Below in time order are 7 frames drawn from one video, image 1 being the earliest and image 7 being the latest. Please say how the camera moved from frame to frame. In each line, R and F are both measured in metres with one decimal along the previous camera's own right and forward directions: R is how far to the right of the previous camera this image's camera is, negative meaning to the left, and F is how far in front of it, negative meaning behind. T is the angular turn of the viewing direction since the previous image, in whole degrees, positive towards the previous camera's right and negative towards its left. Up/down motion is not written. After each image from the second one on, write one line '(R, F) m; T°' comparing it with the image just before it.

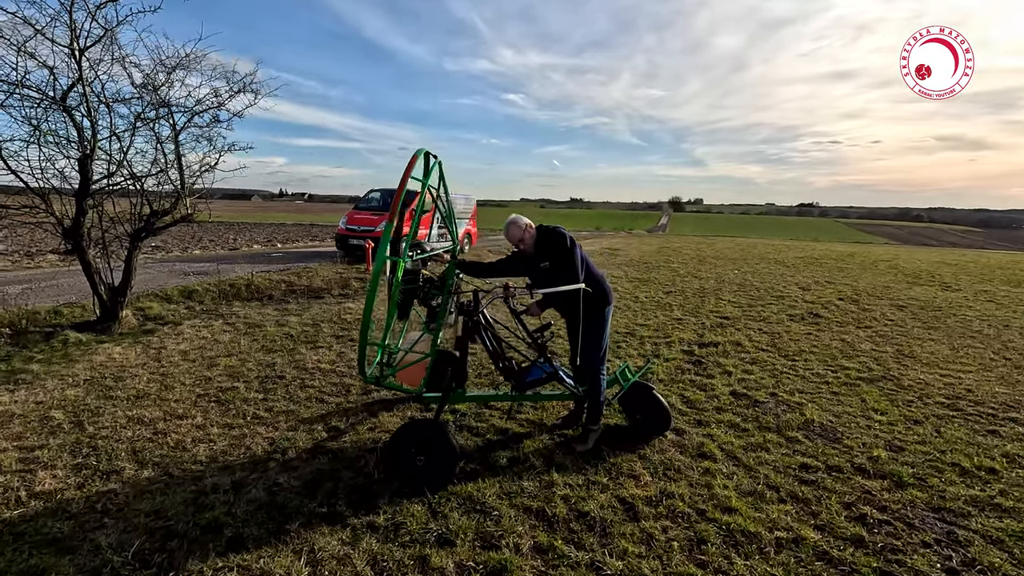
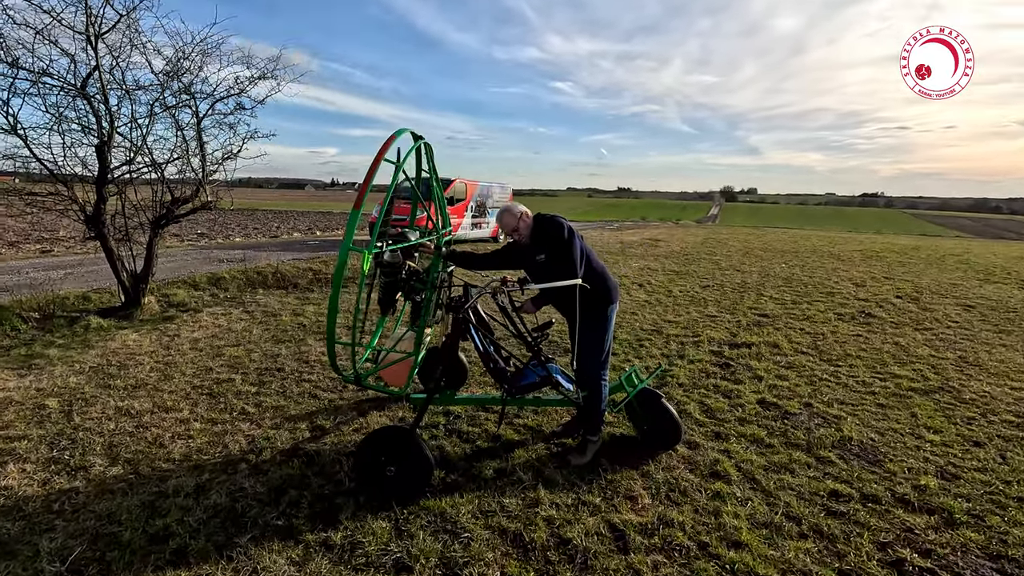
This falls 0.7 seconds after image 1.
(+0.3, +0.4) m; -5°
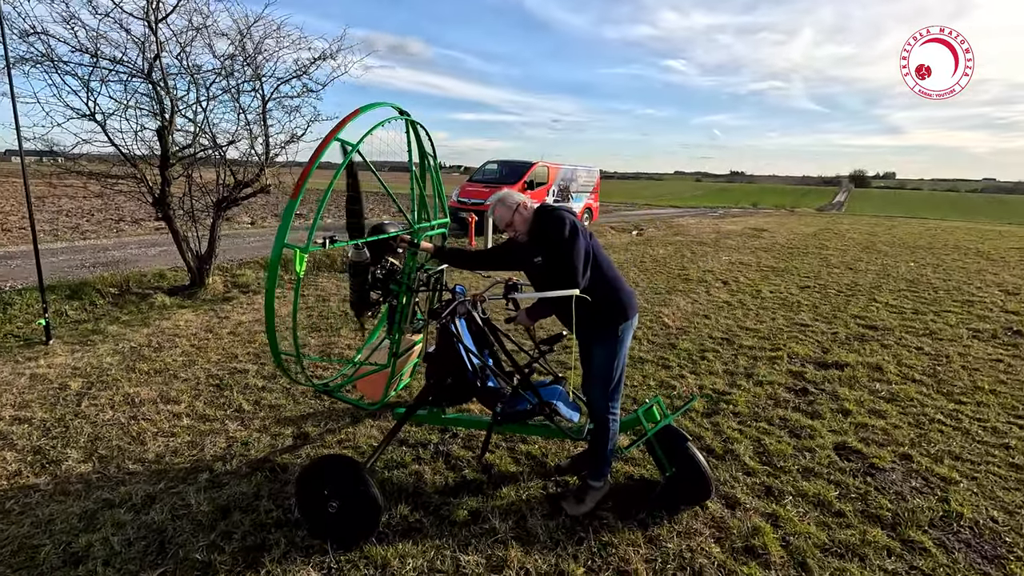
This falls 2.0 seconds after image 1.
(+0.5, +0.6) m; -10°
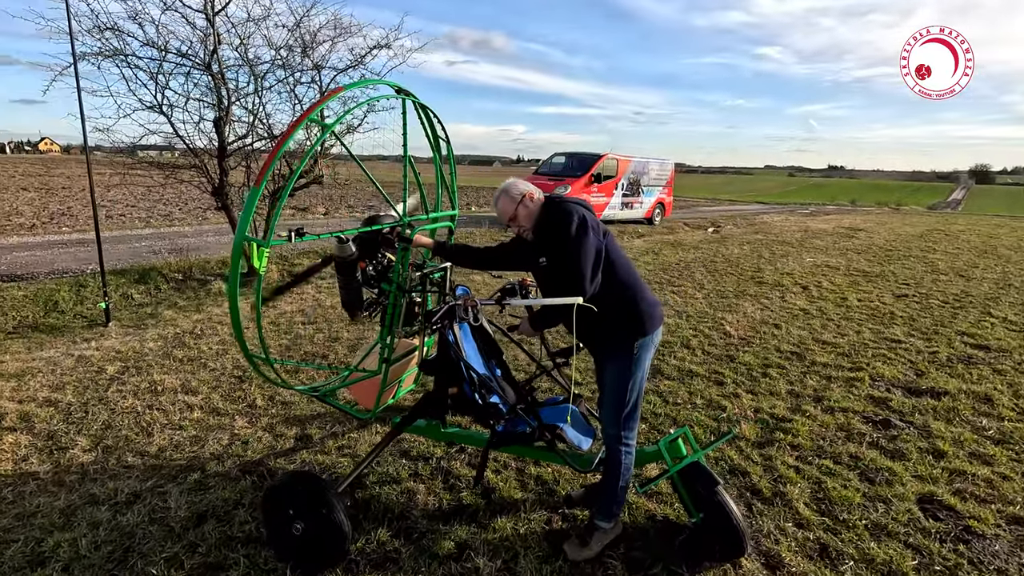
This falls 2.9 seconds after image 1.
(+0.3, +0.4) m; -8°
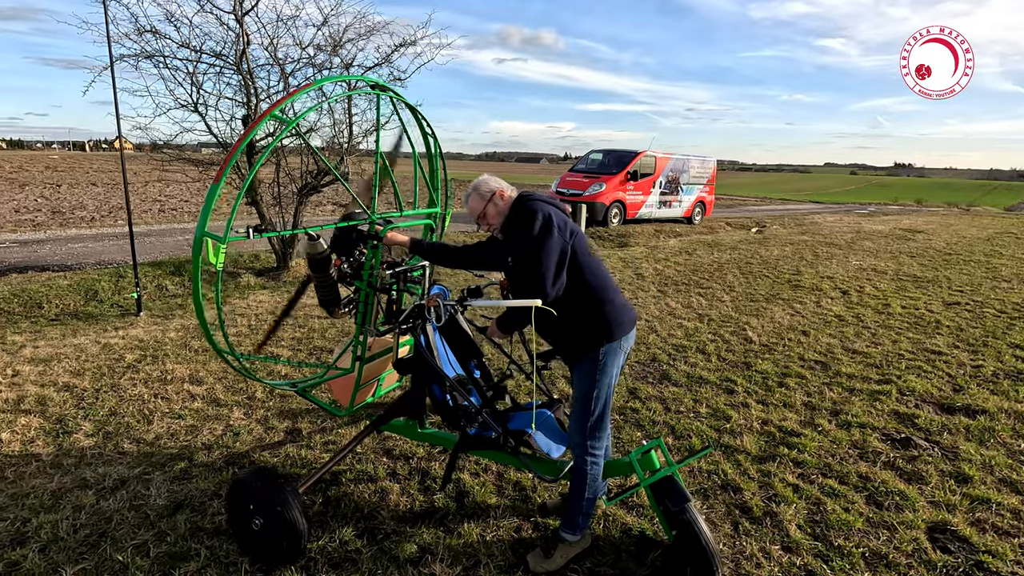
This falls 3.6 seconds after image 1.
(+0.3, +0.1) m; -5°
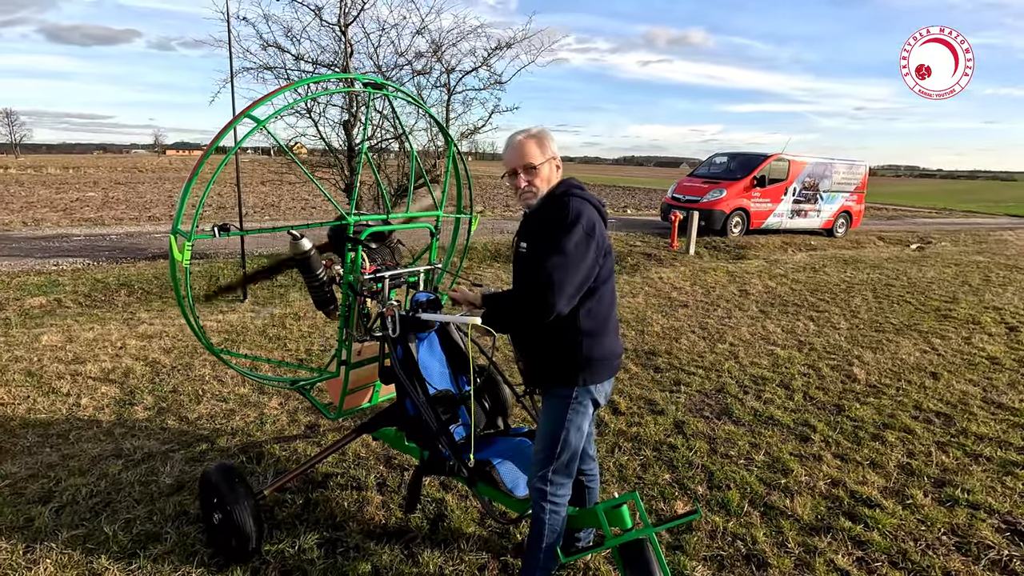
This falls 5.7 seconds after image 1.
(+0.6, +0.3) m; -14°
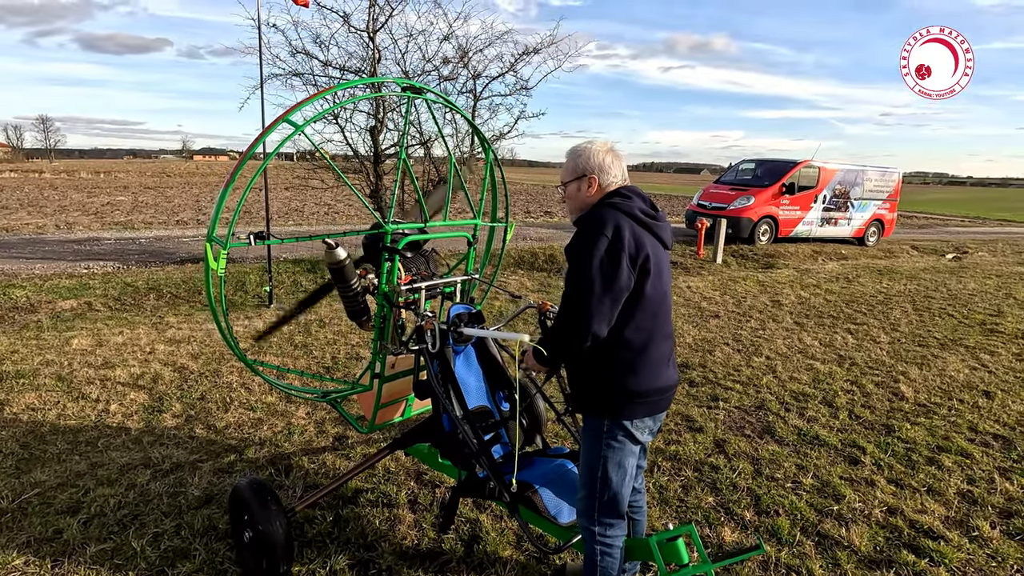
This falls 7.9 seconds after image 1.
(-0.1, +0.1) m; -2°
